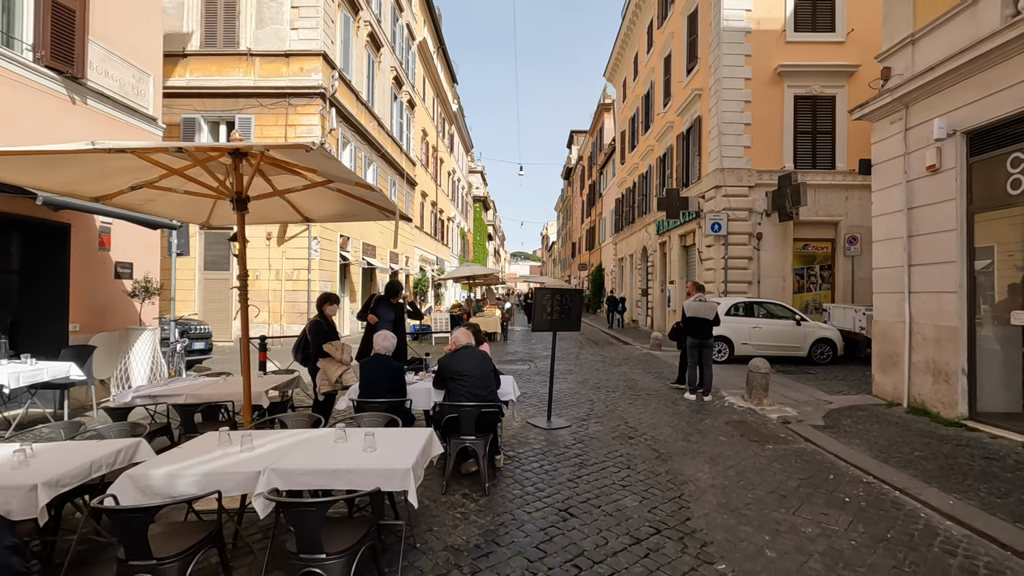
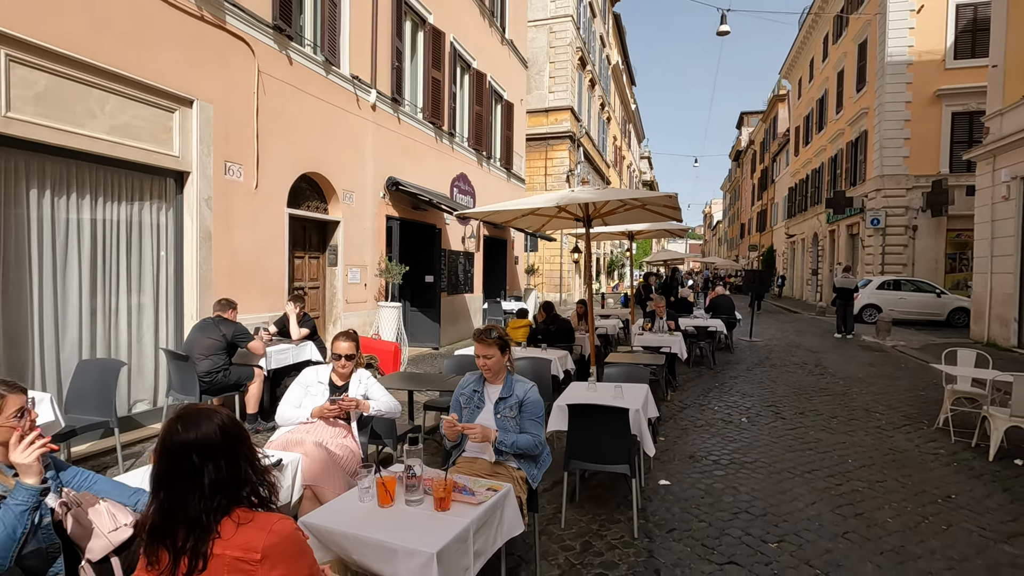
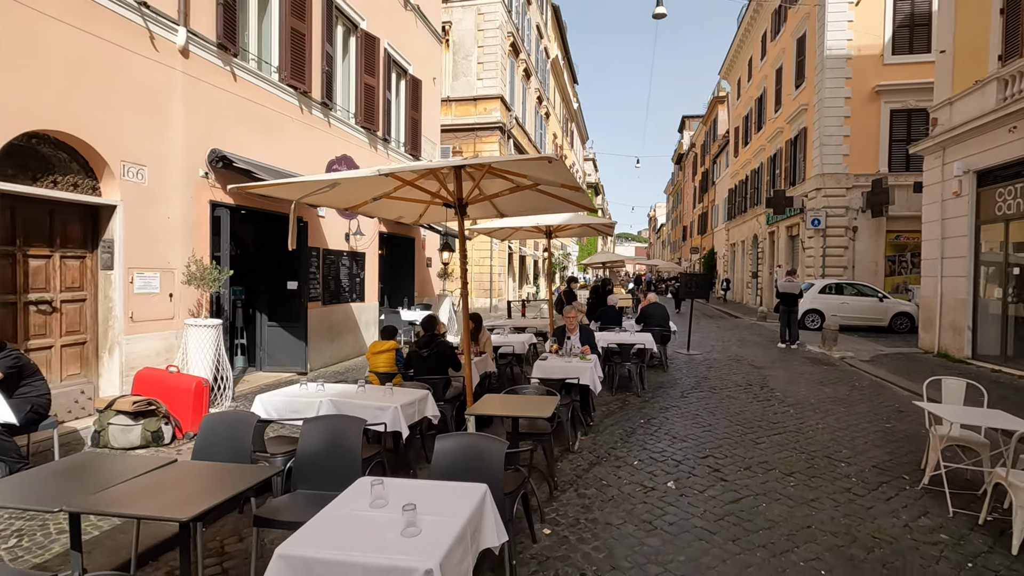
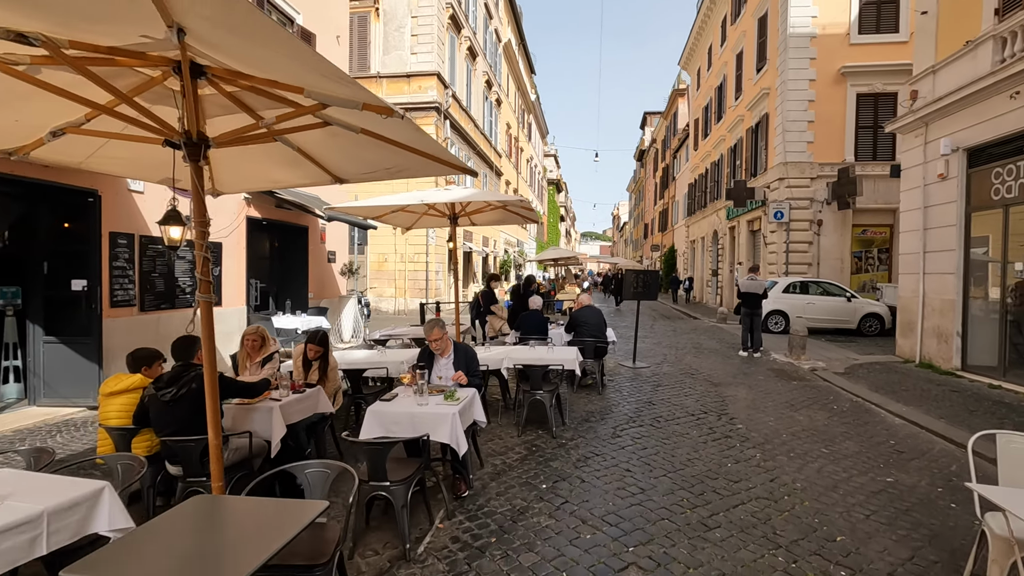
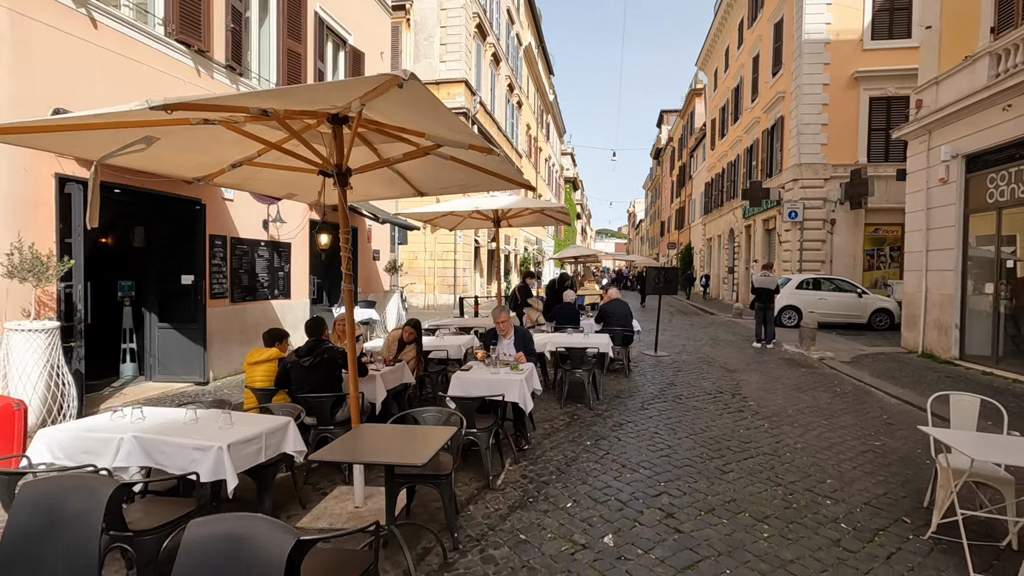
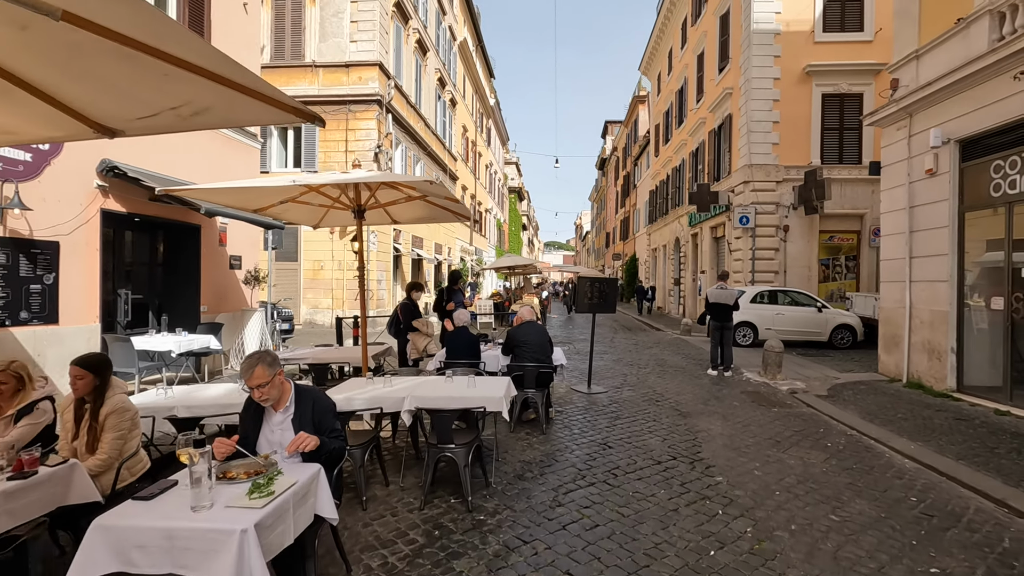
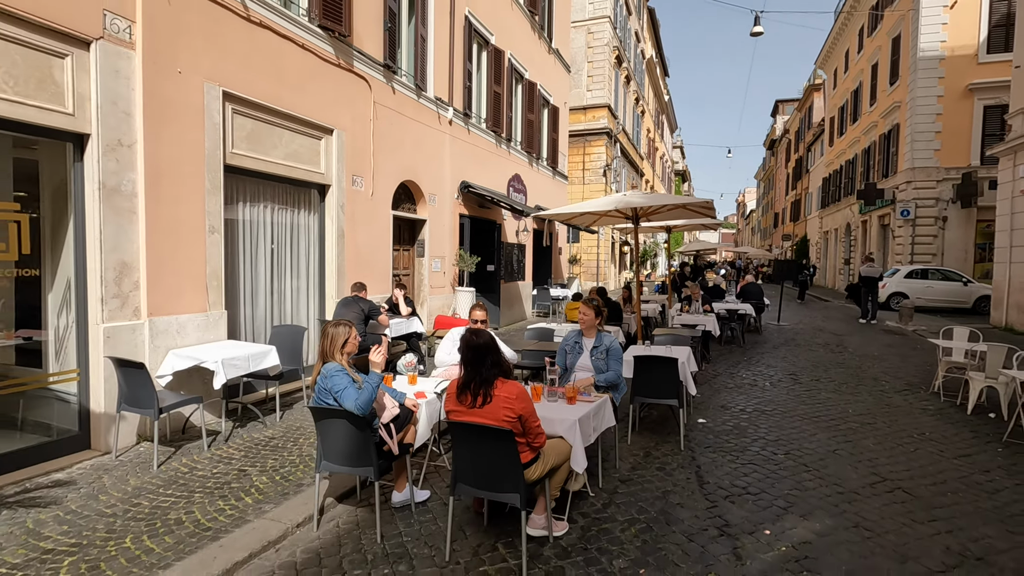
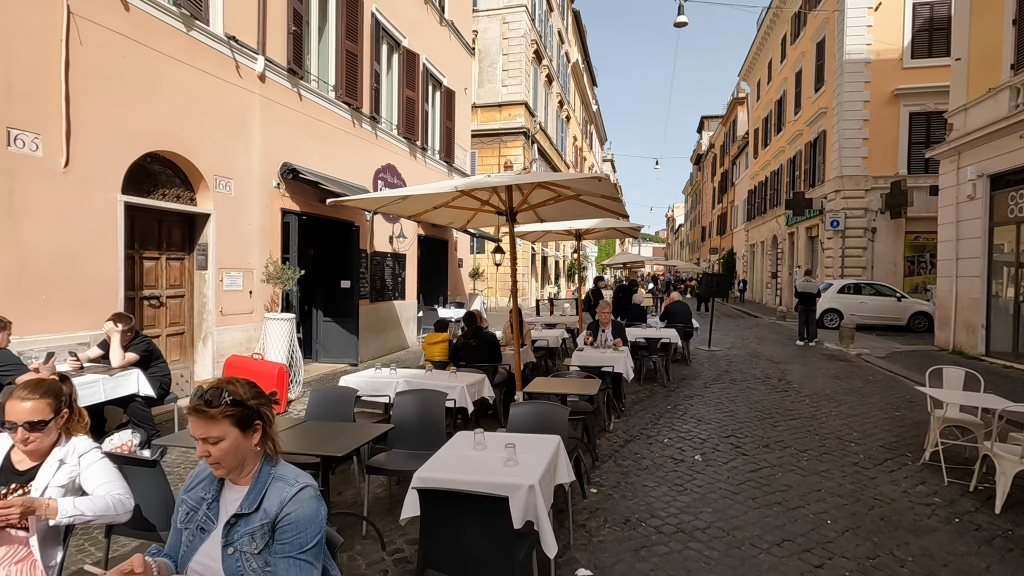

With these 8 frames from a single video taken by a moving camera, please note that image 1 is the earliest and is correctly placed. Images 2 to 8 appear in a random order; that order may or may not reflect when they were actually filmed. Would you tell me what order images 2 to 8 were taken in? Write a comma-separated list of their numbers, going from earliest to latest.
6, 4, 5, 3, 8, 2, 7
